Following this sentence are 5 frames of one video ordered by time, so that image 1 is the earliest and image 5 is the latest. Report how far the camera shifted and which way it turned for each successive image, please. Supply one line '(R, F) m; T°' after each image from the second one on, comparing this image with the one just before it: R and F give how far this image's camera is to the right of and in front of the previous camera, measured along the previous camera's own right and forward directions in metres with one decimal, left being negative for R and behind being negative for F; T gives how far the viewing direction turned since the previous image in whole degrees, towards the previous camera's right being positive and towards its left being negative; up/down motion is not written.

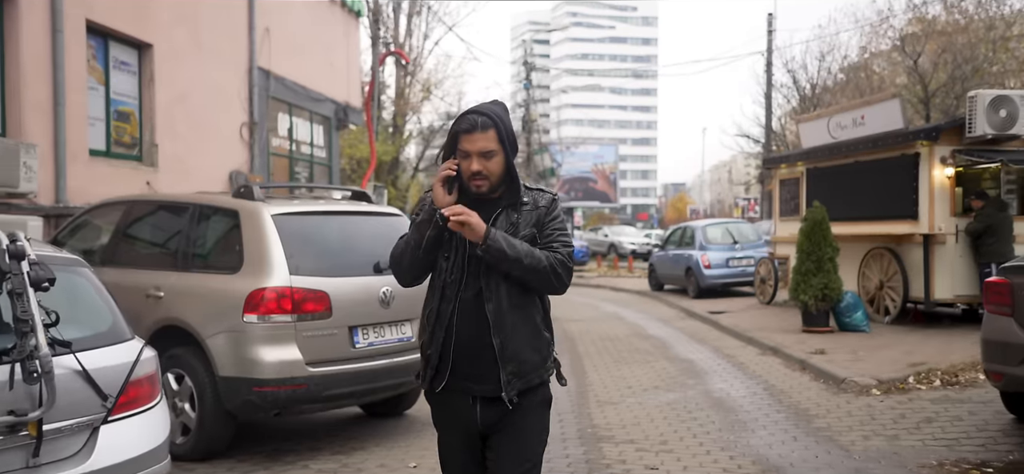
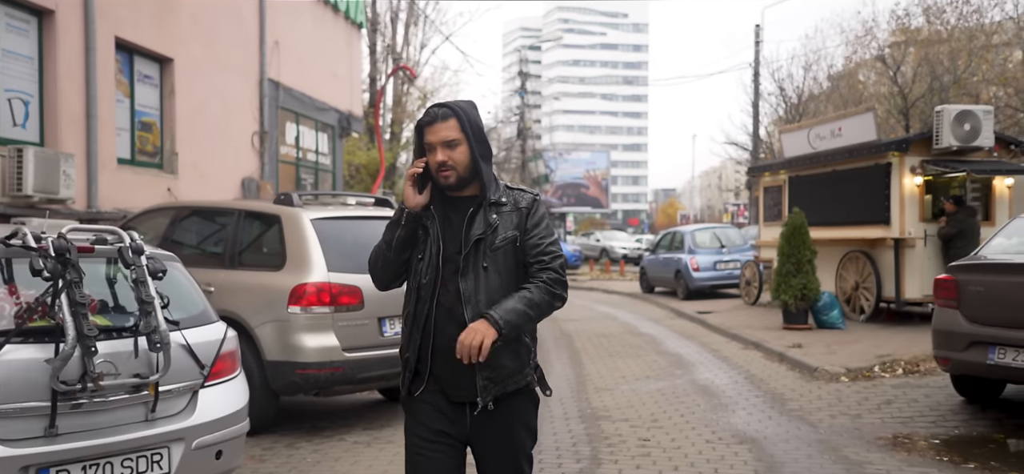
(-0.1, -0.7) m; +1°
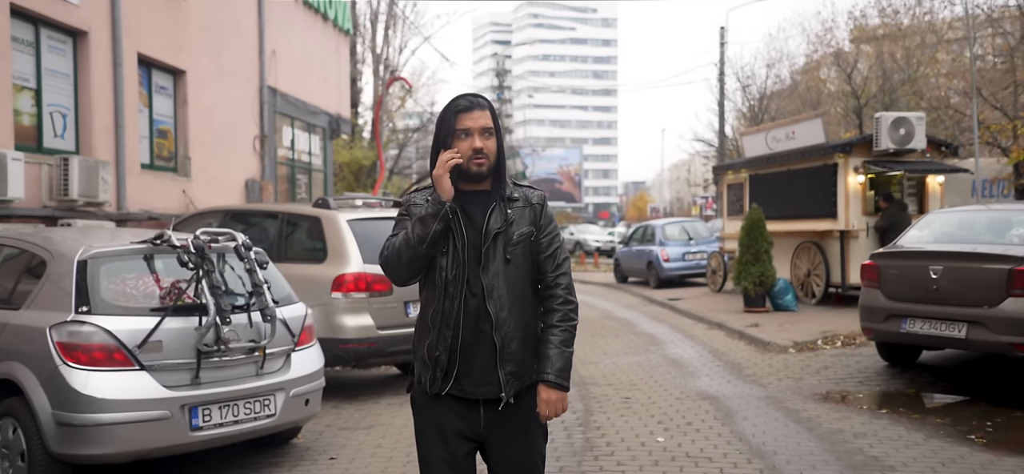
(-0.3, -1.1) m; +2°
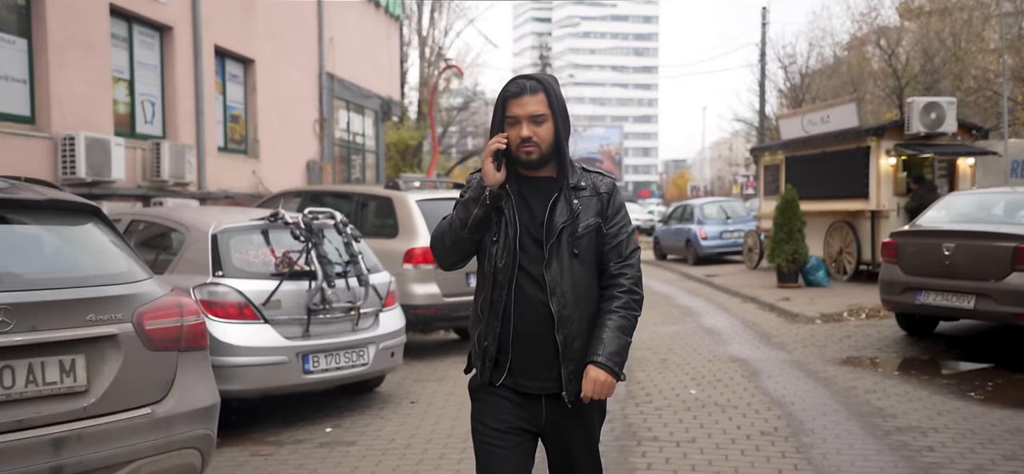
(-0.1, -0.8) m; -3°
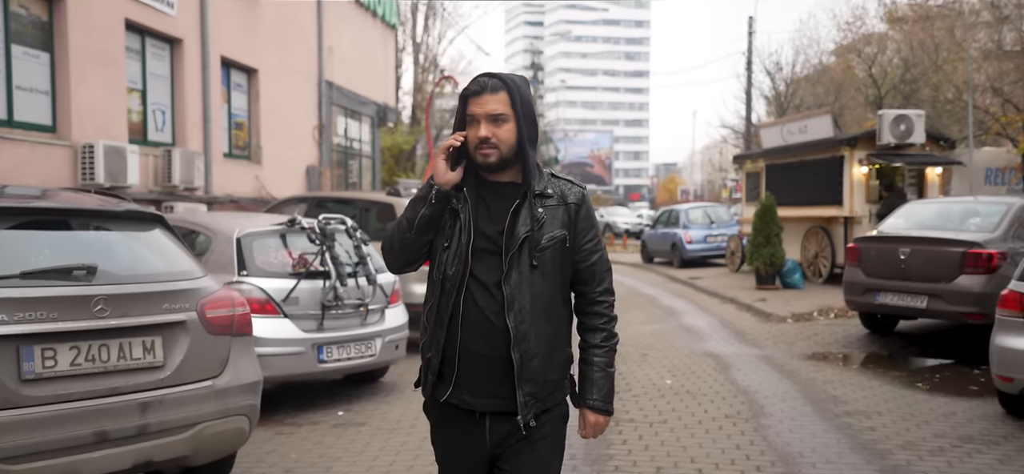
(0.0, -0.6) m; +1°
